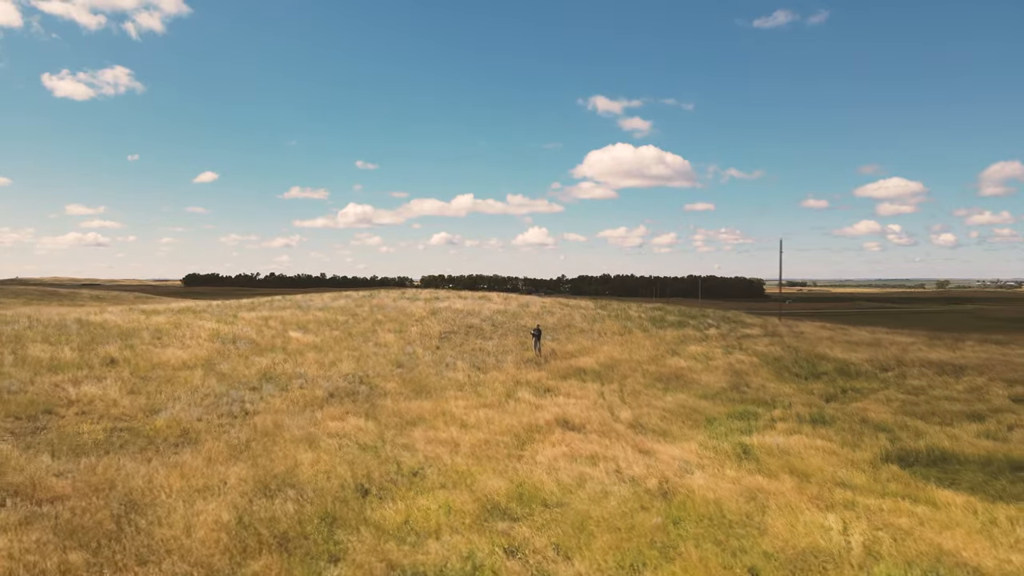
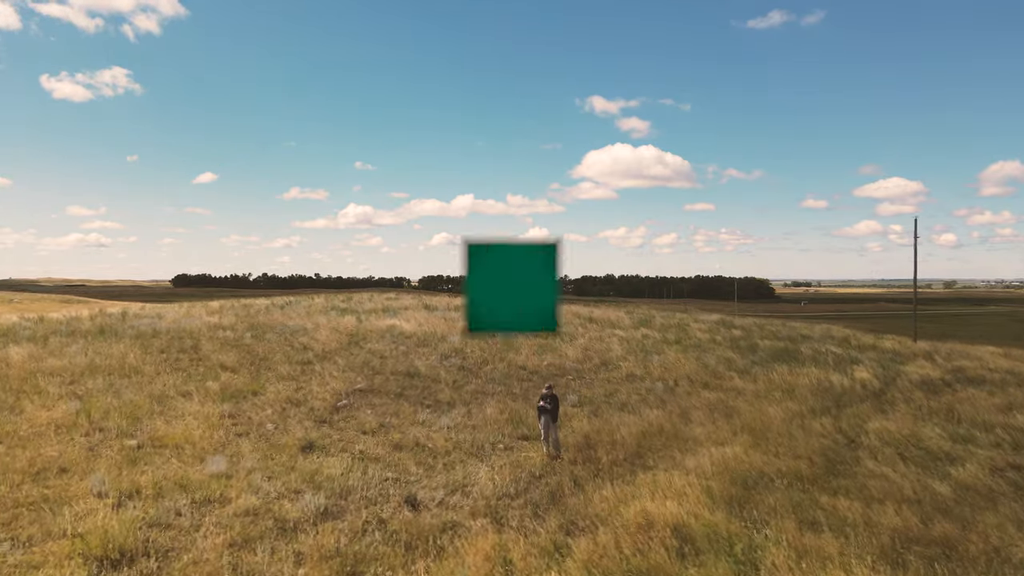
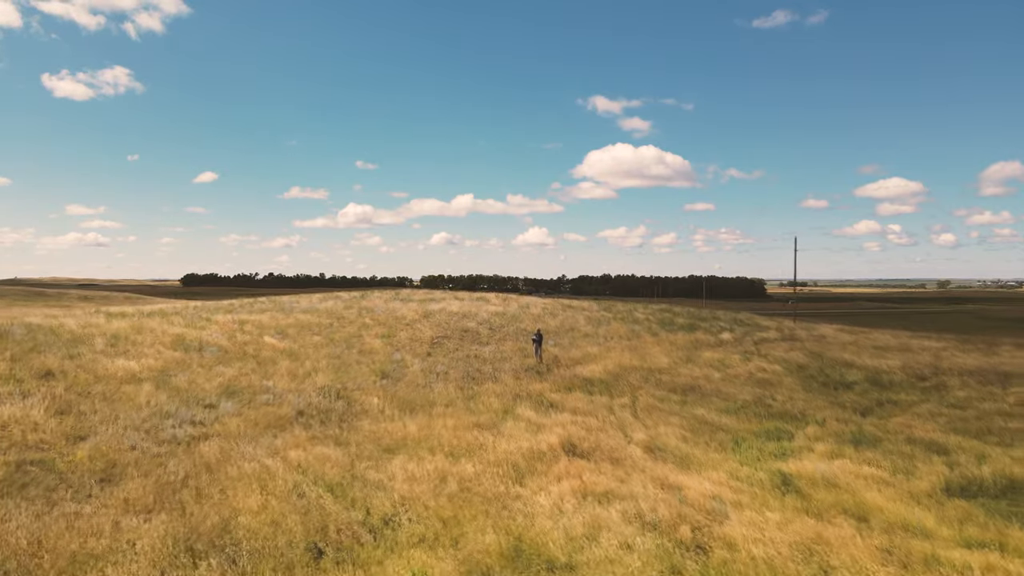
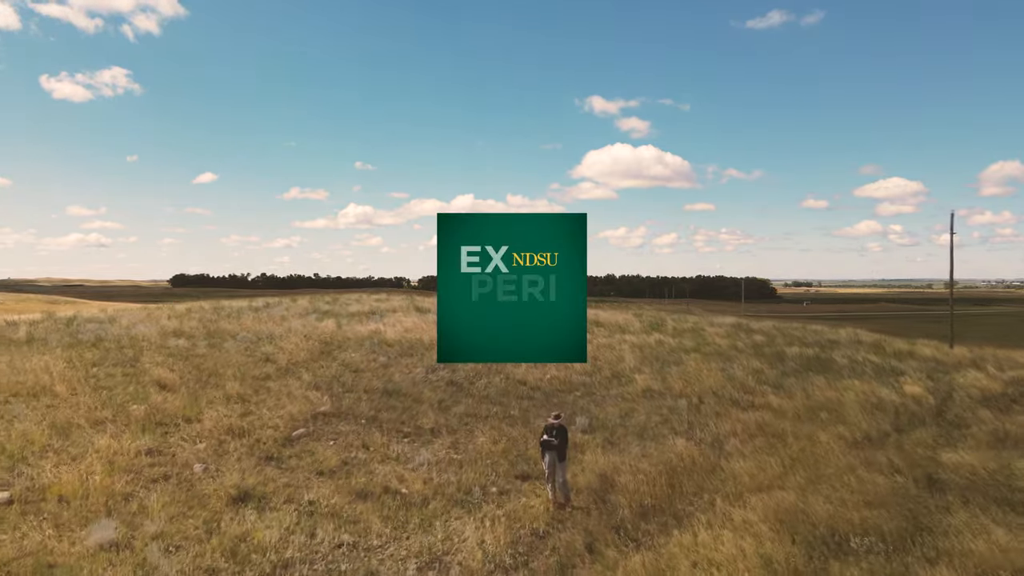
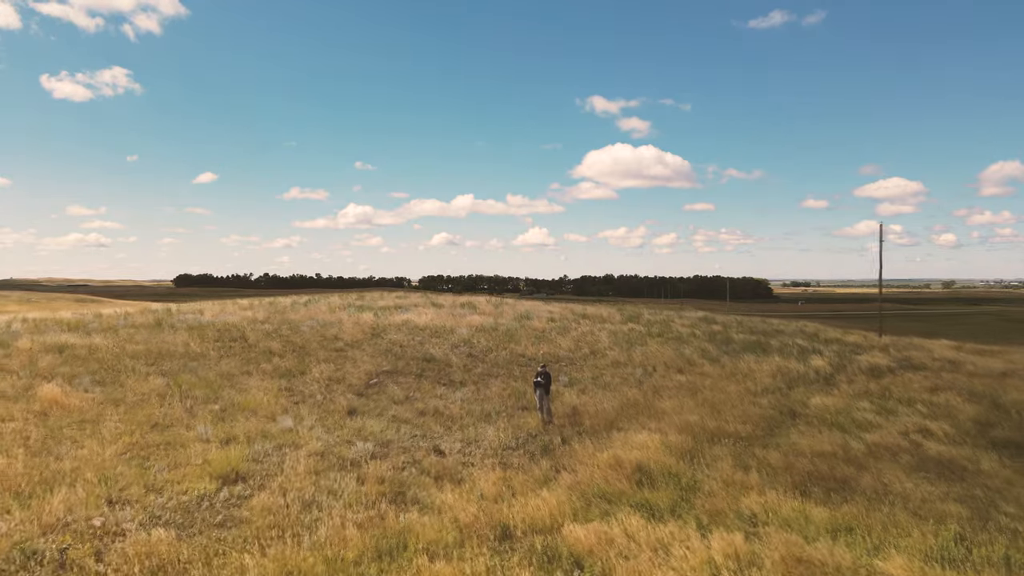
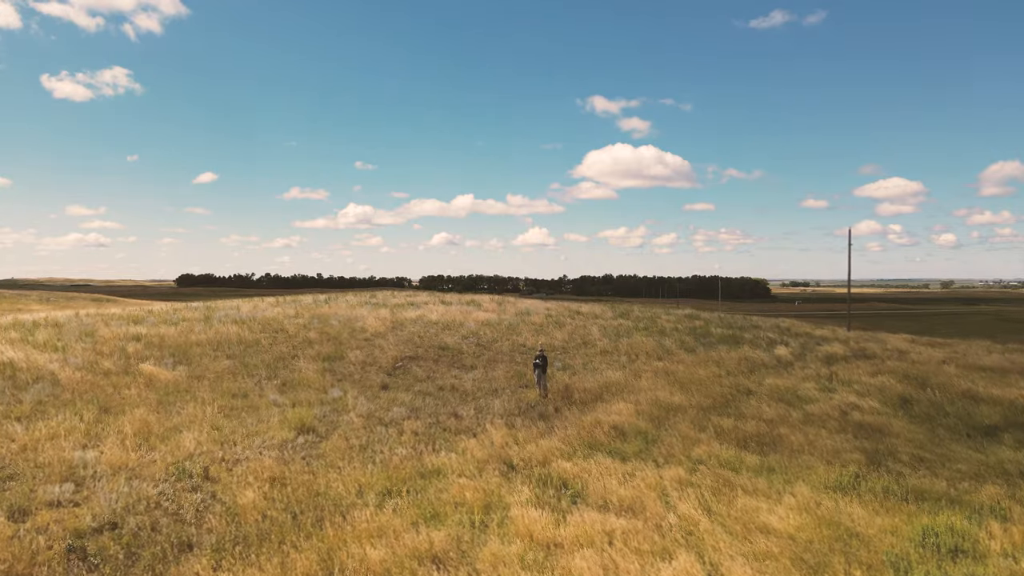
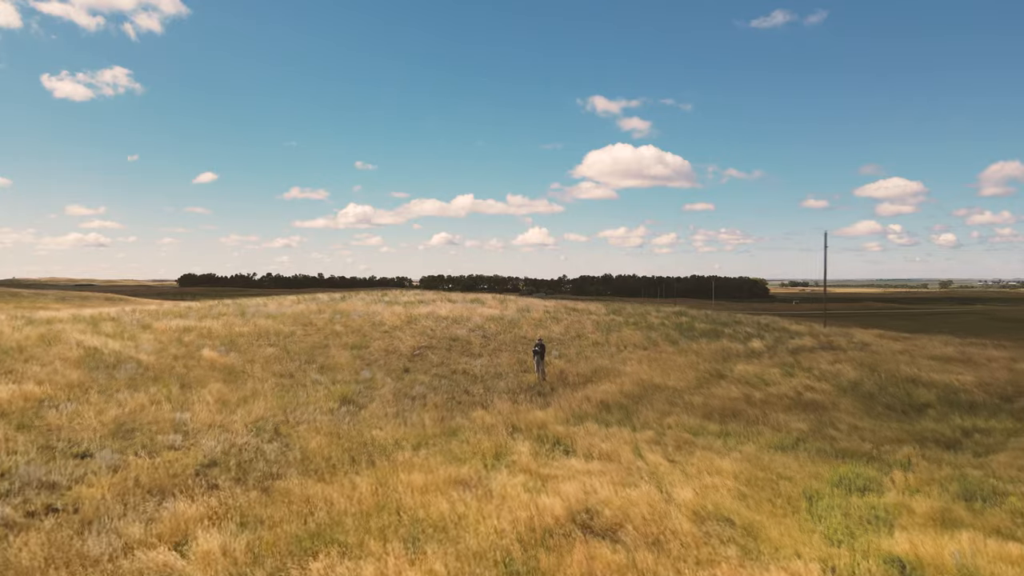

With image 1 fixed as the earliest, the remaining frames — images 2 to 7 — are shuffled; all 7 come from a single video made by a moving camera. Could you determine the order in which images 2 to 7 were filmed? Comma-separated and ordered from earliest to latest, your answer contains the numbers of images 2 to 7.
3, 7, 6, 5, 2, 4
